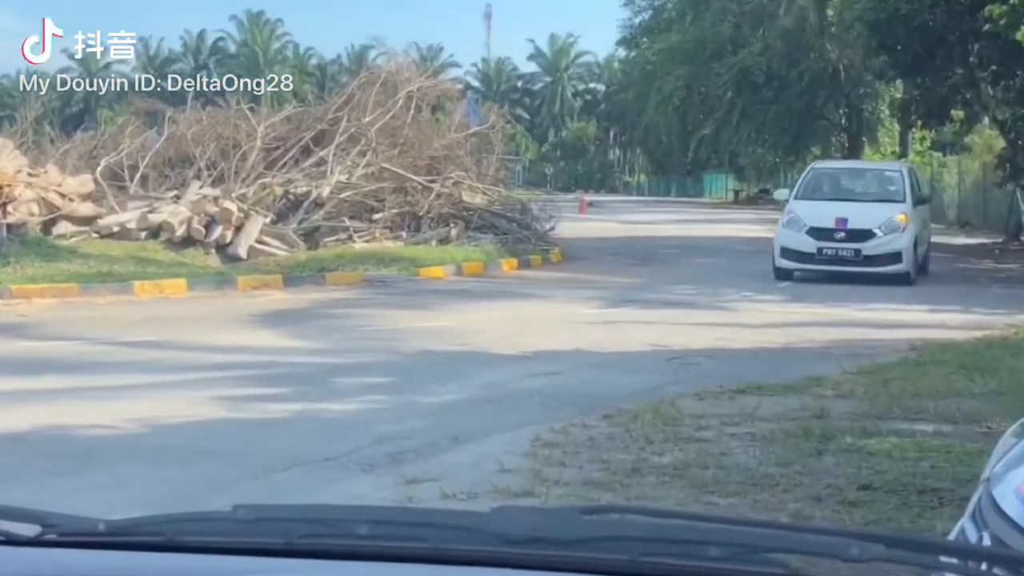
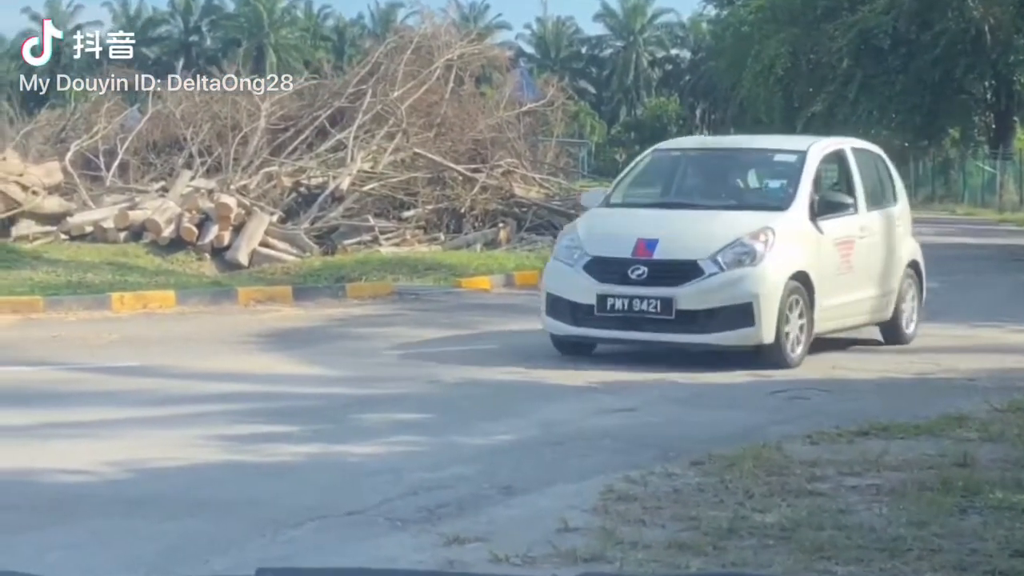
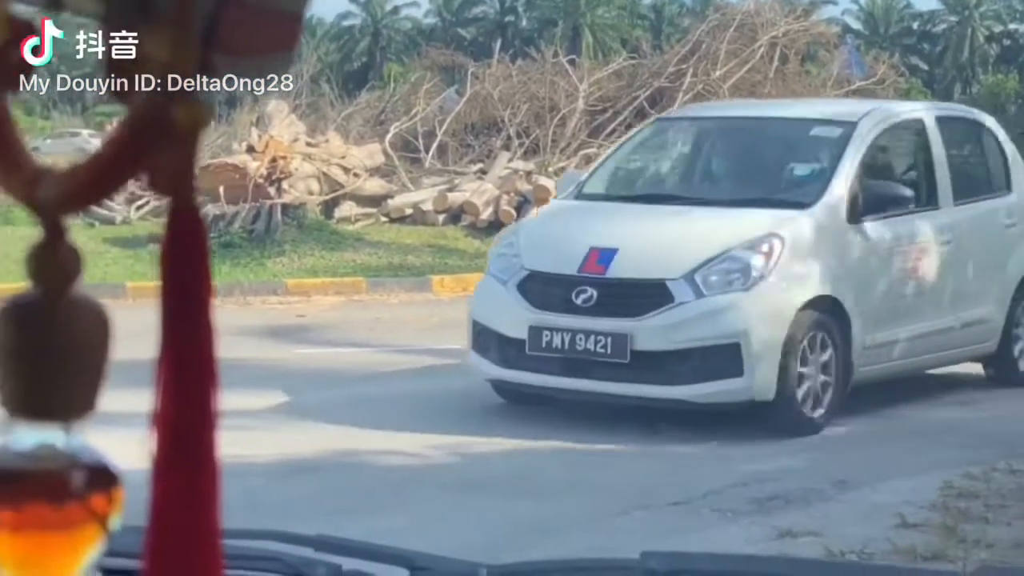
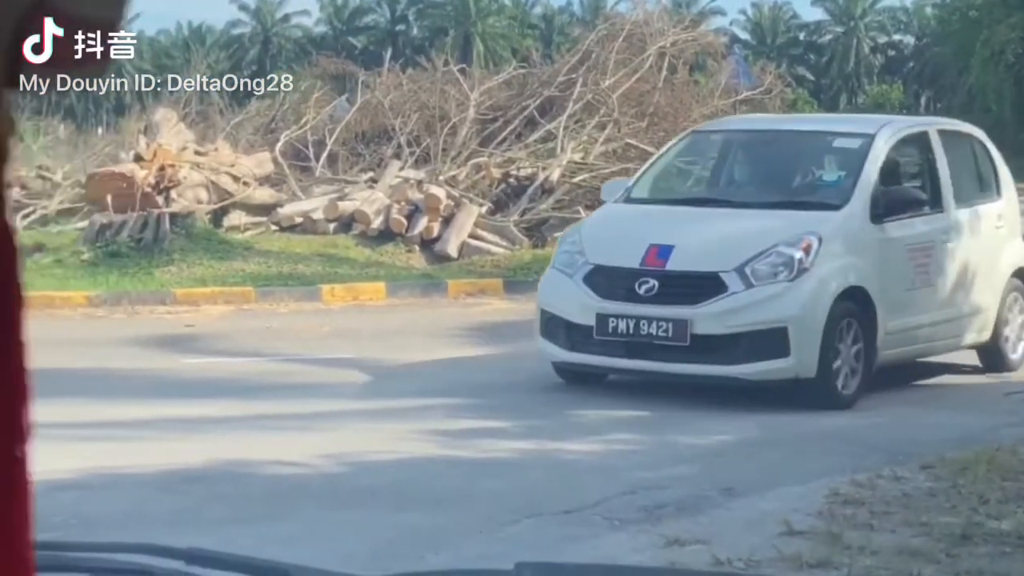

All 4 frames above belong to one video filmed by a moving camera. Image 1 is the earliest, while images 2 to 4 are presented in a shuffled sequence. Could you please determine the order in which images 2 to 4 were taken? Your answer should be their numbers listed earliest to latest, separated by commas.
2, 4, 3
